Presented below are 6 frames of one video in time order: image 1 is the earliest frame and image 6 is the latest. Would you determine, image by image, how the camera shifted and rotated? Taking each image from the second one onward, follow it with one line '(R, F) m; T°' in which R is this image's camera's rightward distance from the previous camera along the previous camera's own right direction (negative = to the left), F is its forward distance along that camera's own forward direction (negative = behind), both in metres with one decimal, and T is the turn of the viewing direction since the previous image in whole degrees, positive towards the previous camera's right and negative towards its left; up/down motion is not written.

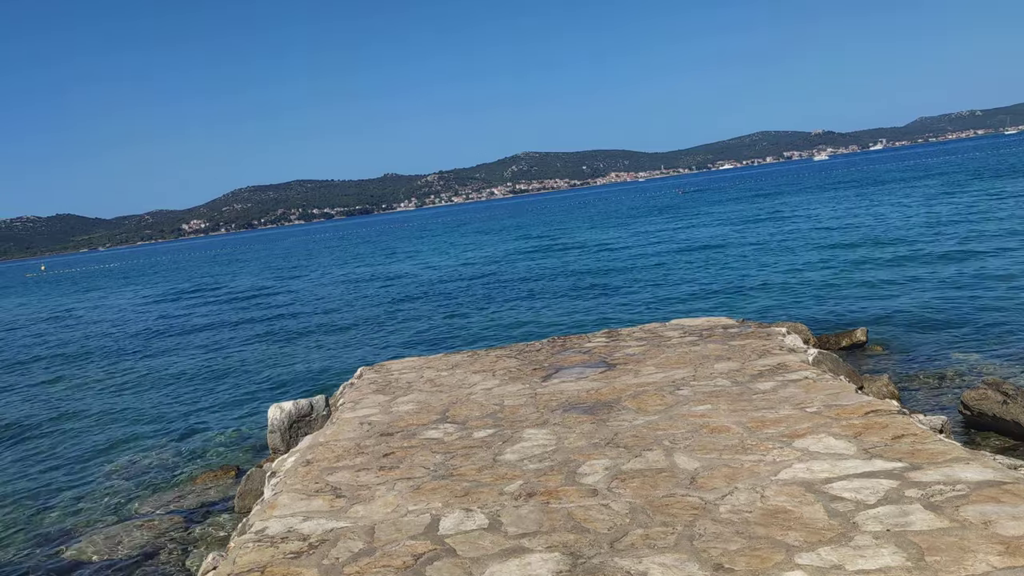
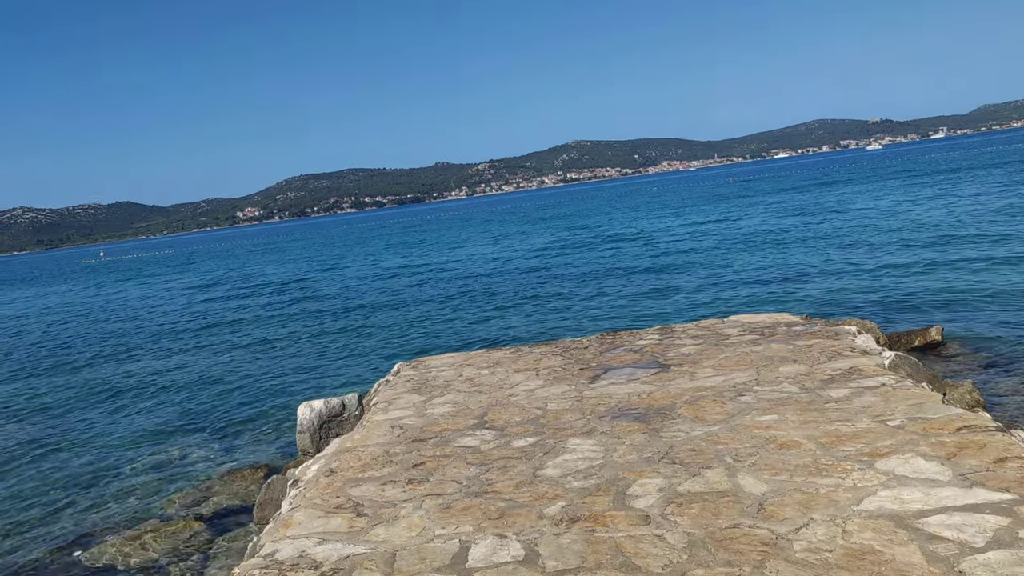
(0.0, +0.5) m; -3°
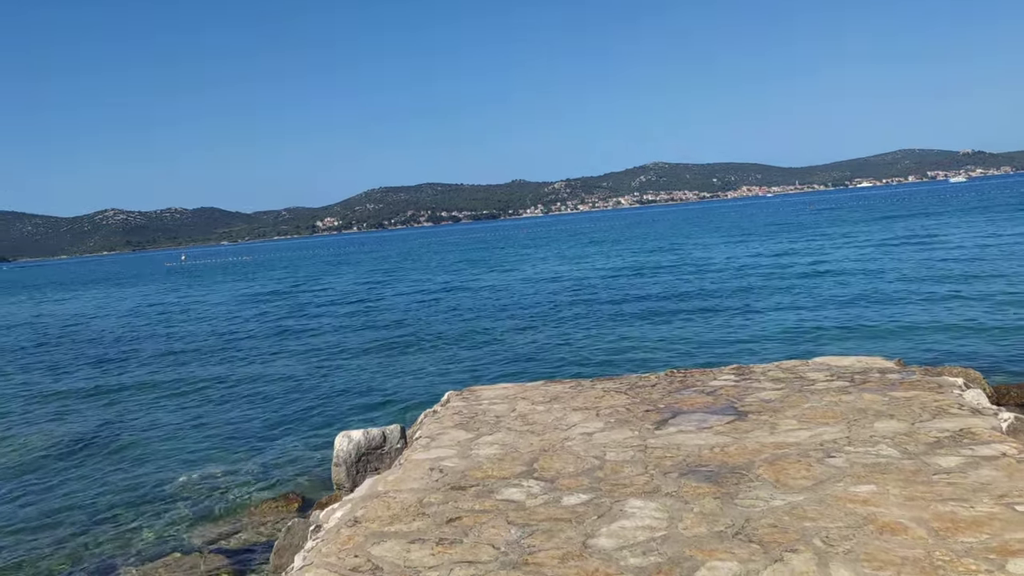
(+0.1, +0.6) m; -4°
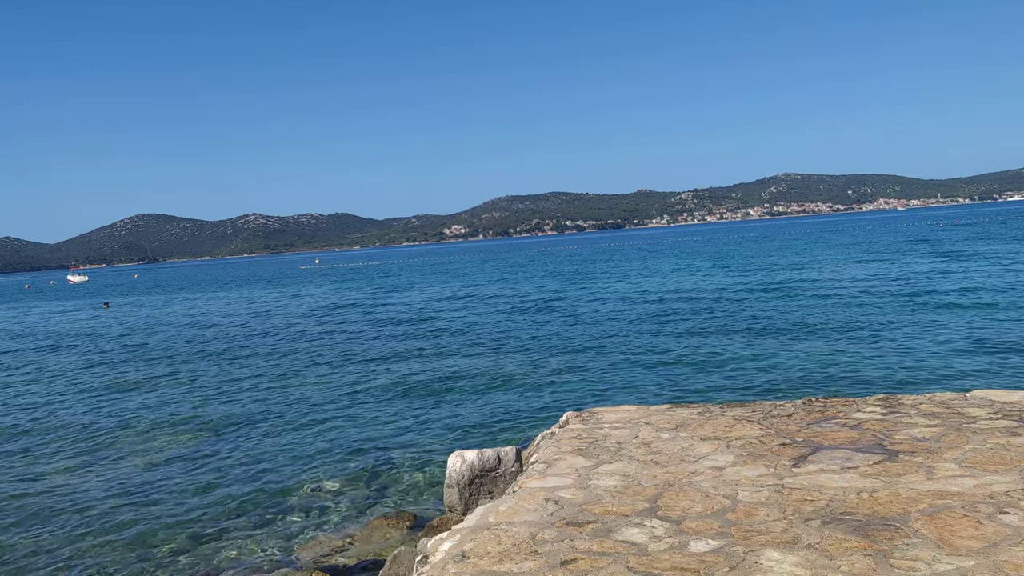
(0.0, +0.3) m; -8°
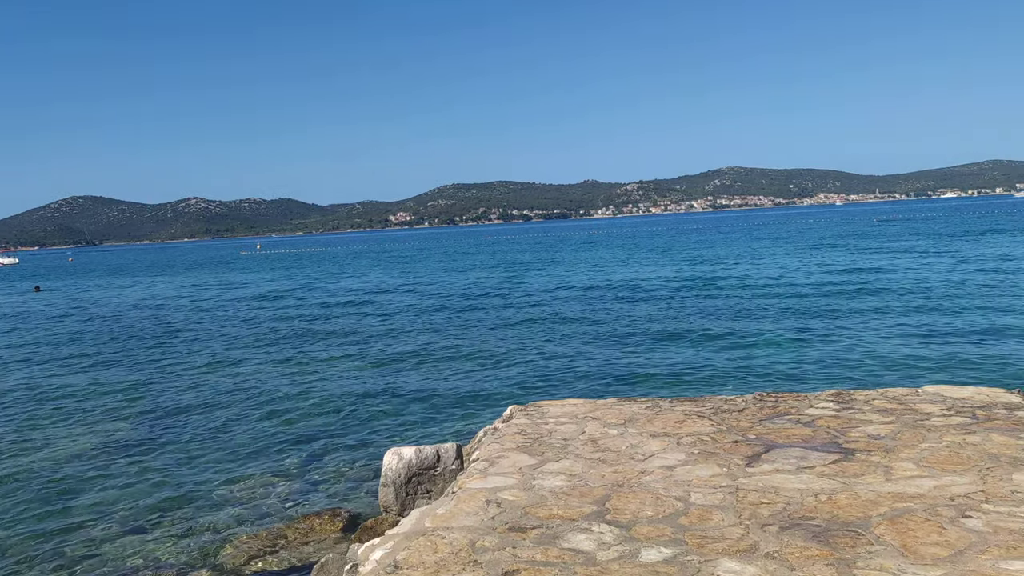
(0.0, +0.3) m; +3°
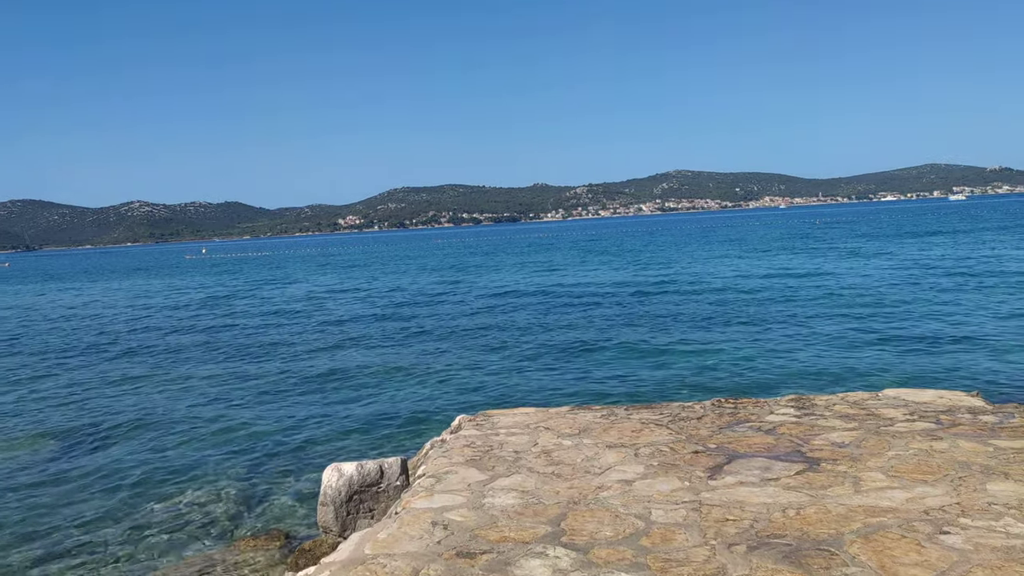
(0.0, +0.3) m; +3°
